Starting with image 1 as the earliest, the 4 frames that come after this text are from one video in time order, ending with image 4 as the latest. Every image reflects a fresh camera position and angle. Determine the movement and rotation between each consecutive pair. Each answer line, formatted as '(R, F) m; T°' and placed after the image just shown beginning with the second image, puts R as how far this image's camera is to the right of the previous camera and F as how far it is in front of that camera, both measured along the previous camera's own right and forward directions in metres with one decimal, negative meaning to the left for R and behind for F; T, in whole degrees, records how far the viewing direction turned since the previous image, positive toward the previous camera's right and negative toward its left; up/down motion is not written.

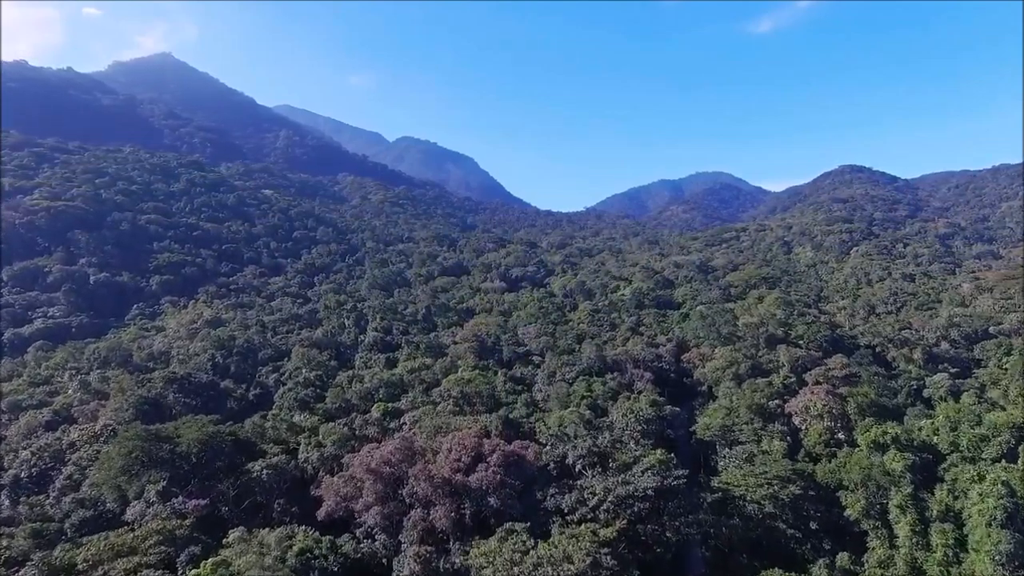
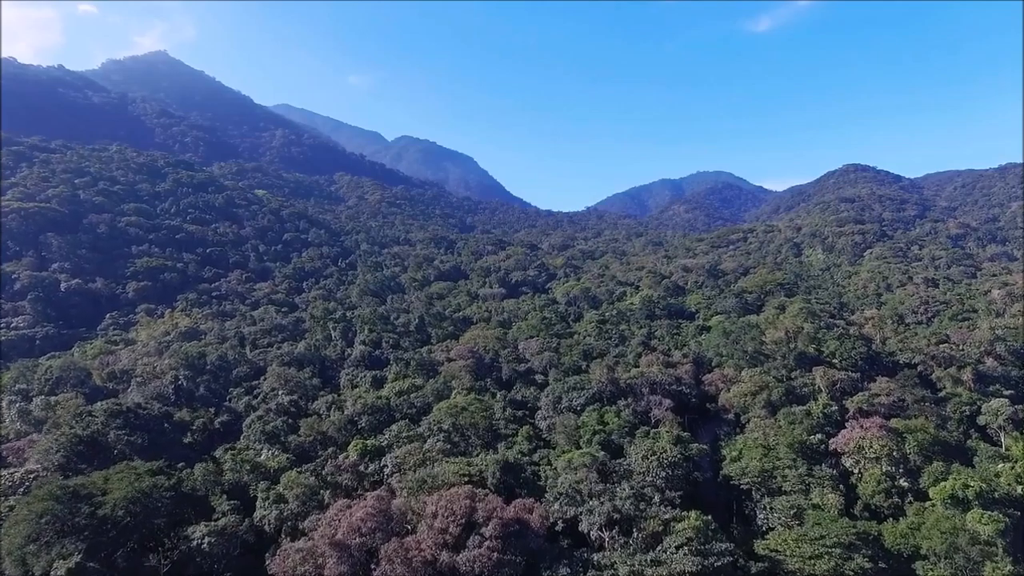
(0.0, +4.3) m; 0°
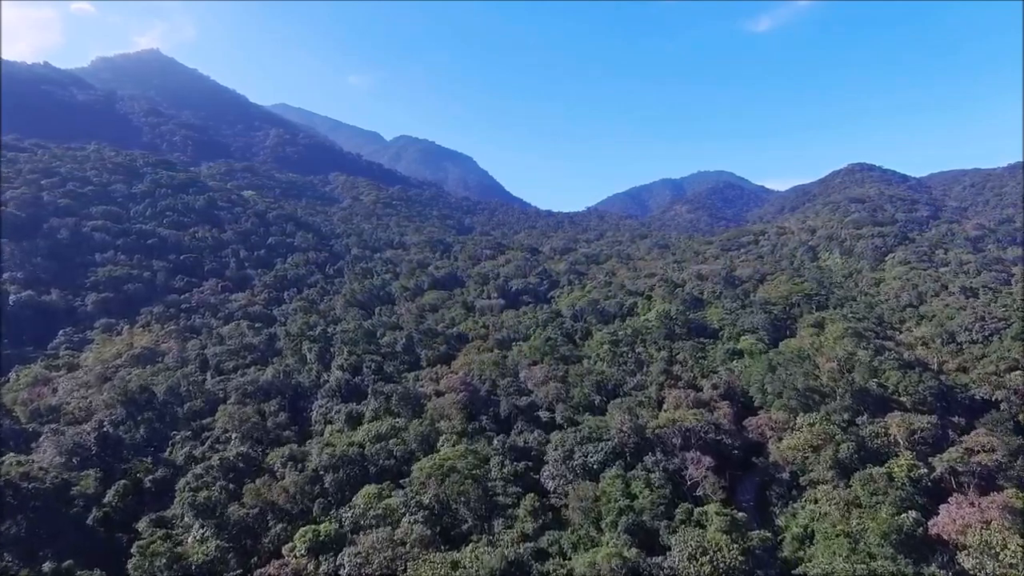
(0.0, +6.3) m; 0°
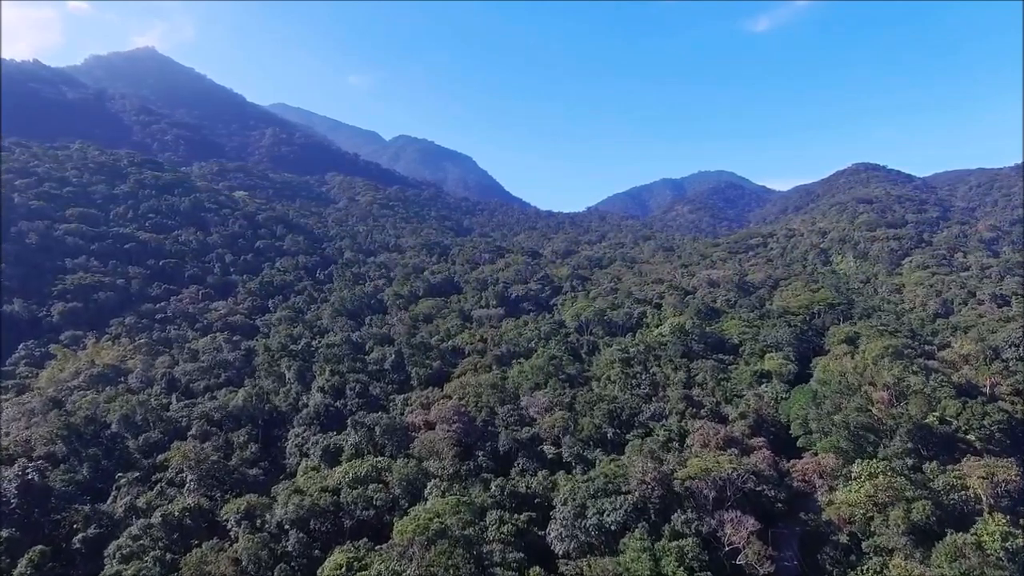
(0.0, +4.3) m; 0°
